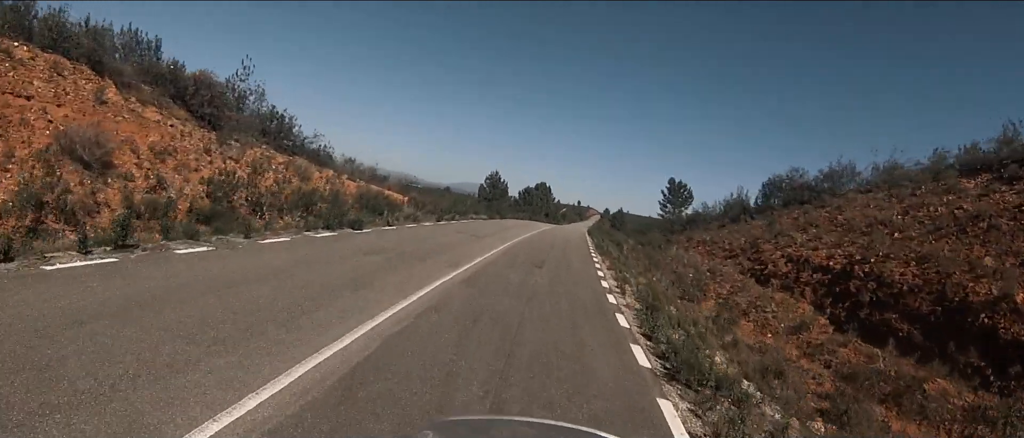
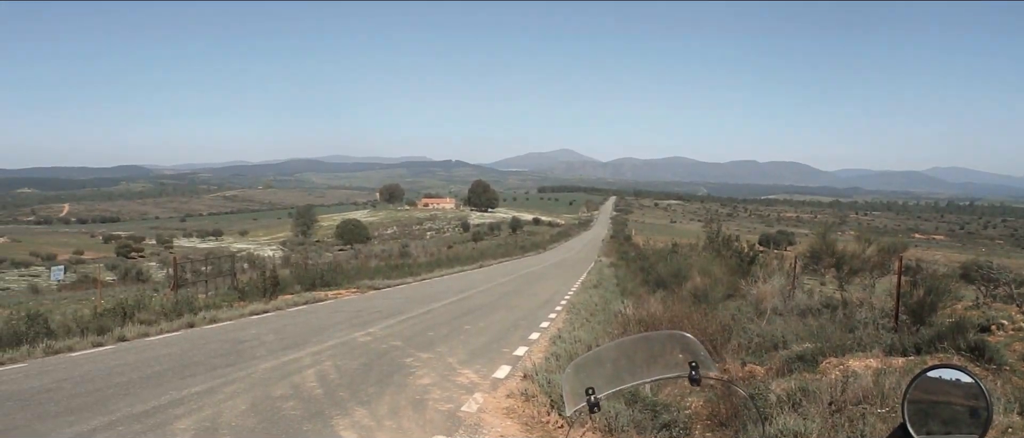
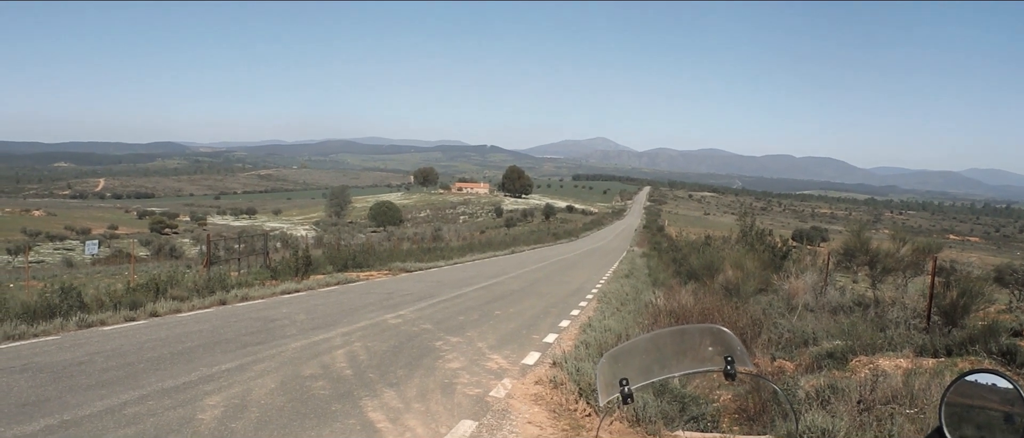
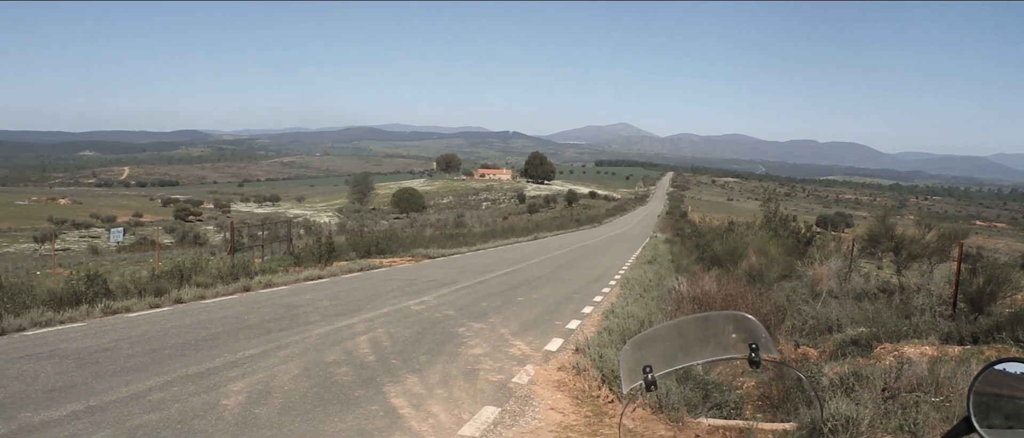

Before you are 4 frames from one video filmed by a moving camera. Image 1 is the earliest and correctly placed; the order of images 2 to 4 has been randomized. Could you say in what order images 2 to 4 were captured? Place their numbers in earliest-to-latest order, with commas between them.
2, 3, 4
